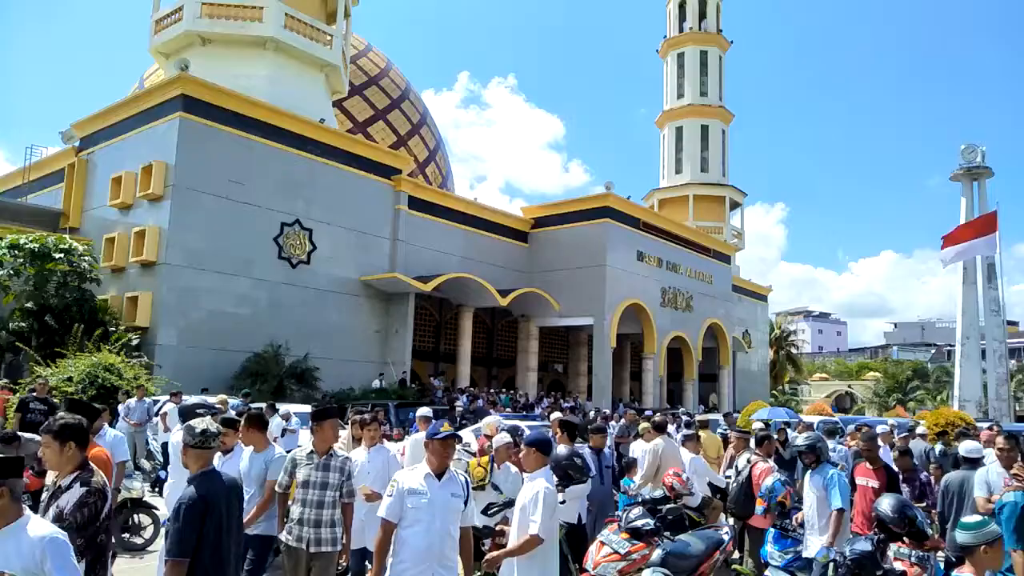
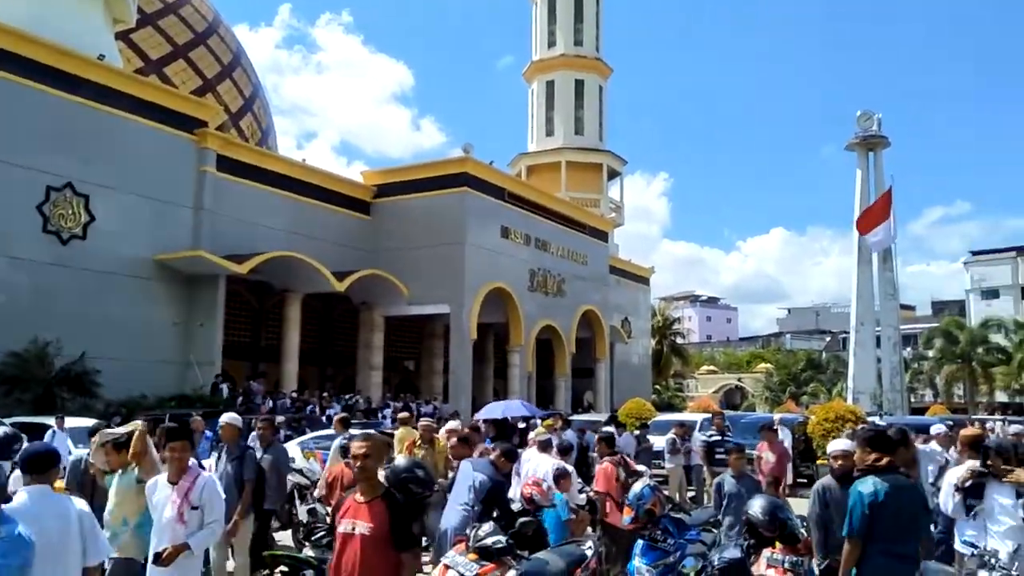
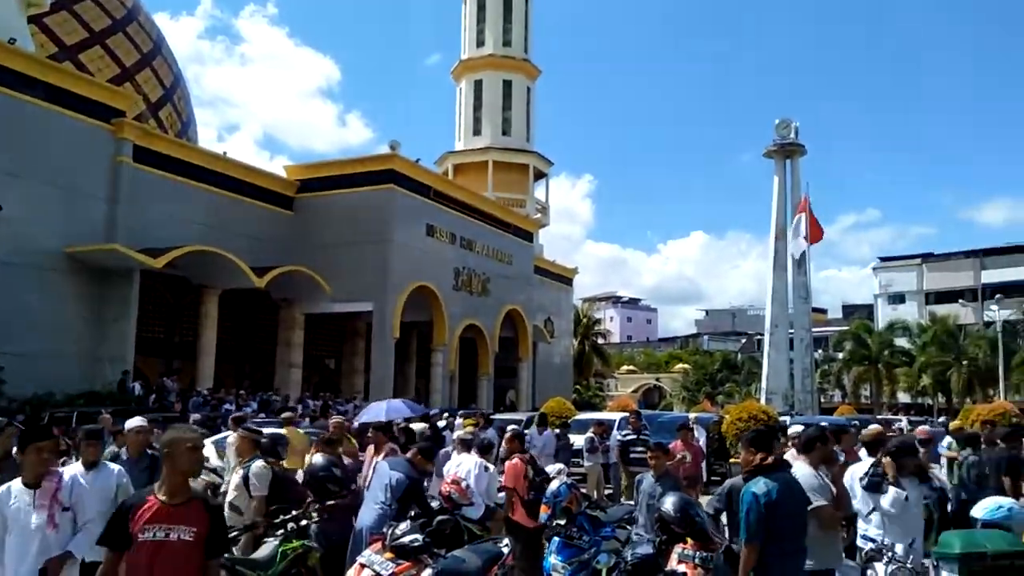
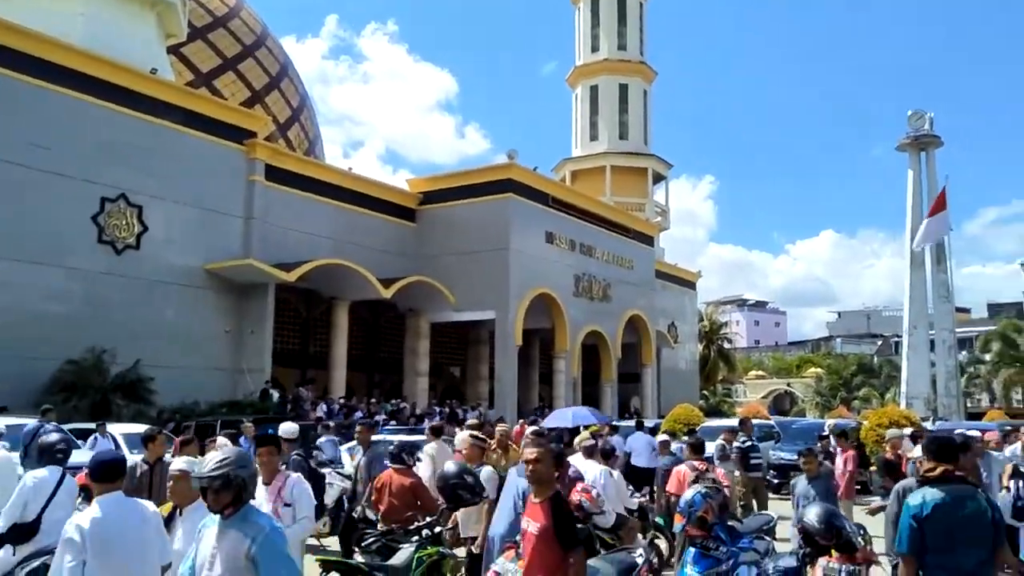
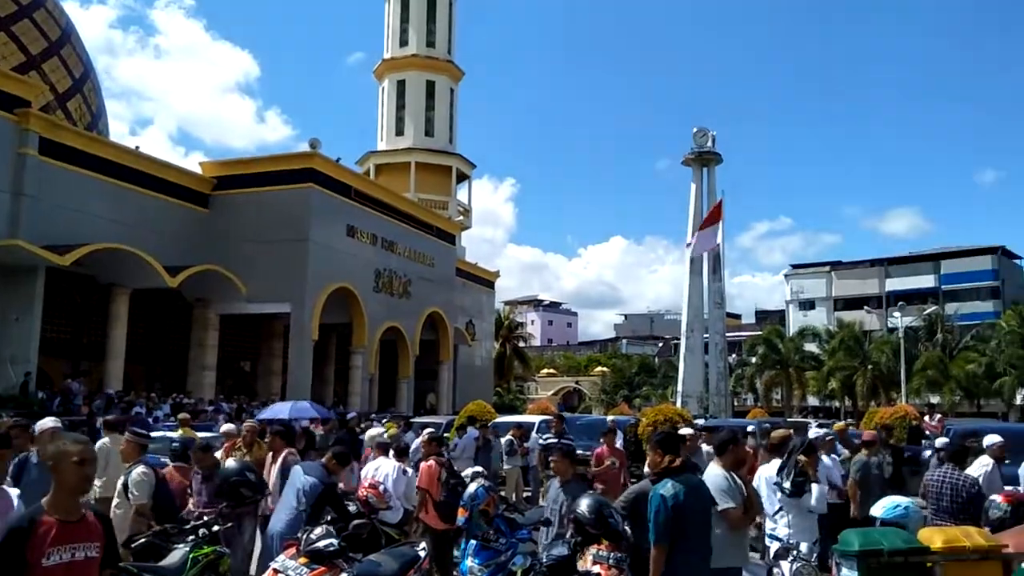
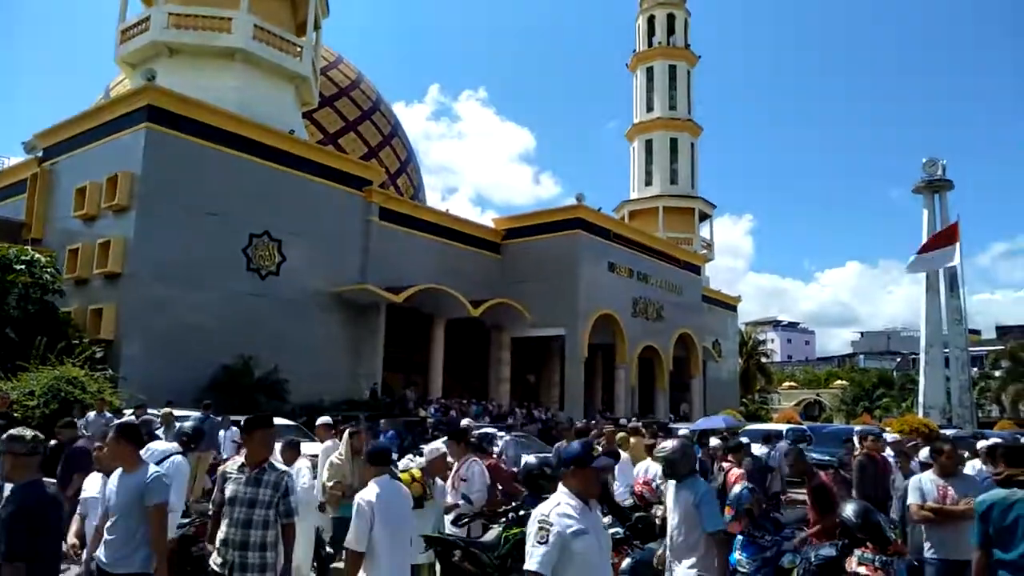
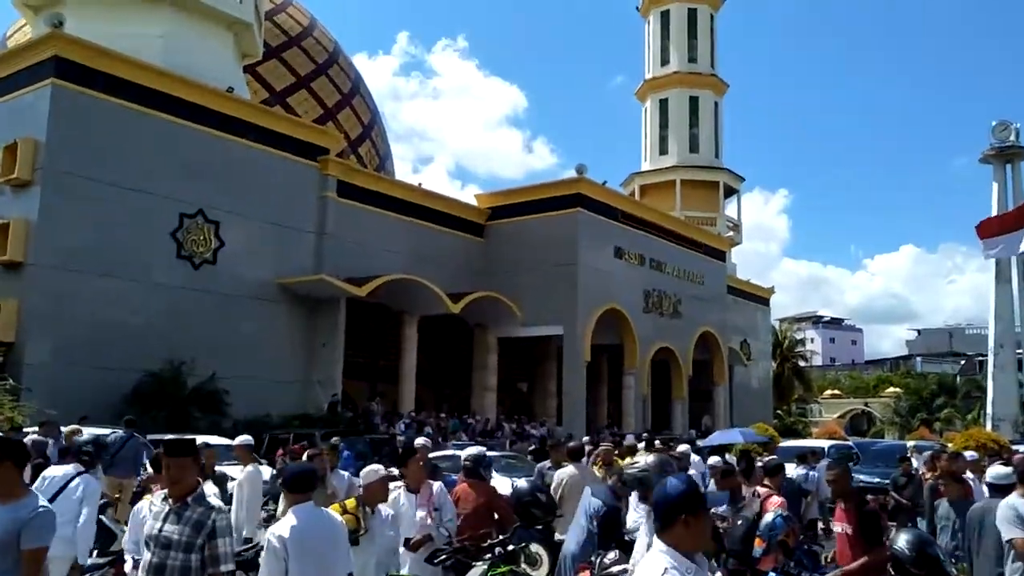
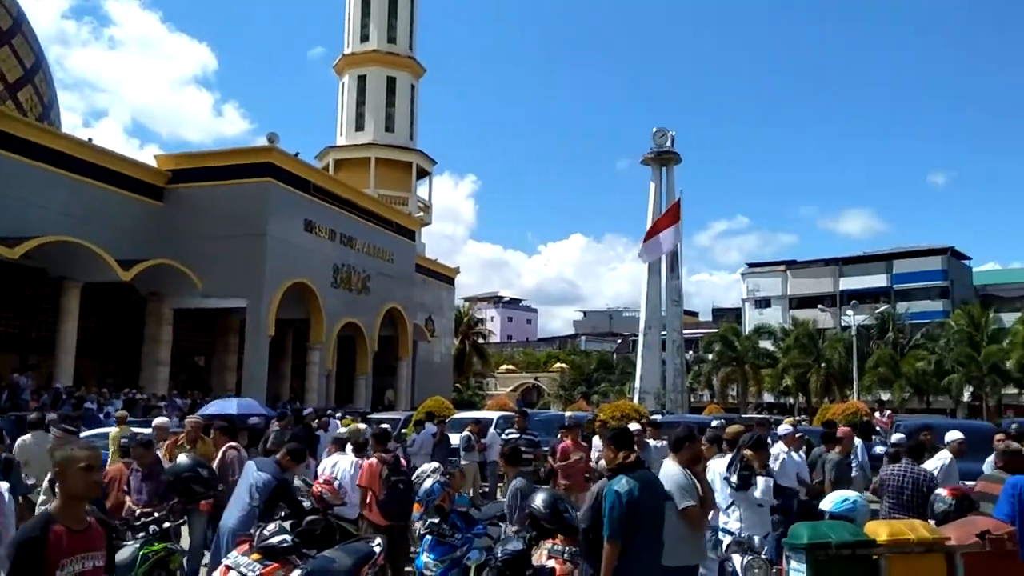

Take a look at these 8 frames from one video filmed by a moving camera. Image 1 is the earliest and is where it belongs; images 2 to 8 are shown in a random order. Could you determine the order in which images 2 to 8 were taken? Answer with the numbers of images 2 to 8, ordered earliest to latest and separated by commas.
6, 7, 4, 2, 3, 5, 8
